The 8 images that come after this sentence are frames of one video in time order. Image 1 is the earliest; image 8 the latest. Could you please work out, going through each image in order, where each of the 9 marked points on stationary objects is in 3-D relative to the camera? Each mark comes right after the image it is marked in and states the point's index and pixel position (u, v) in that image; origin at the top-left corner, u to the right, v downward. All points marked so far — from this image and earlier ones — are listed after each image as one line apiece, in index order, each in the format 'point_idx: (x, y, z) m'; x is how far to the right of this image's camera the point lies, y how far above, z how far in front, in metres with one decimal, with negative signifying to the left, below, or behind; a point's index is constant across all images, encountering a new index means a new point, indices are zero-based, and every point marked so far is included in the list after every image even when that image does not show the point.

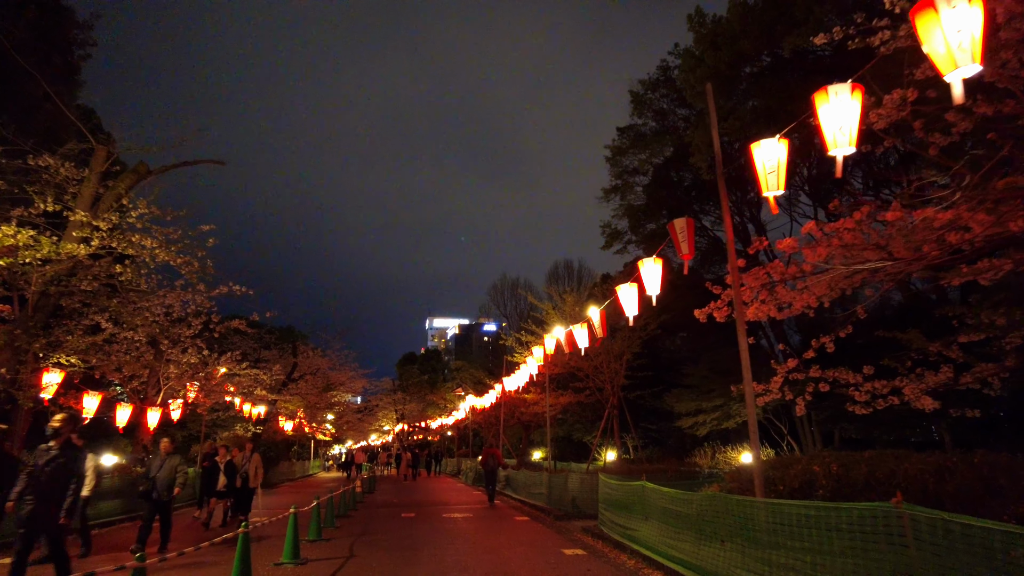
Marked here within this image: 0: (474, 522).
0: (-1.0, -5.8, +15.2) m
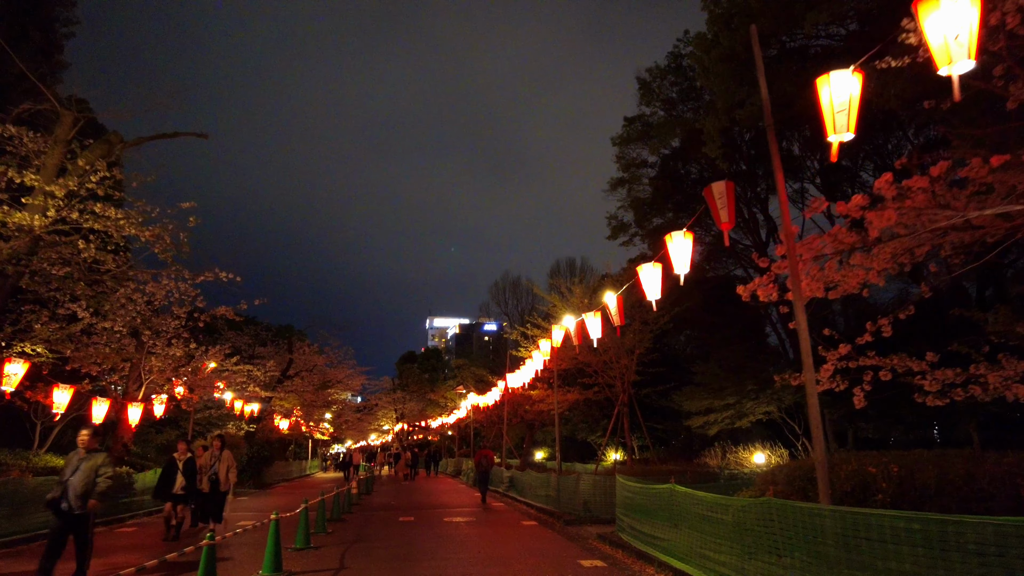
0: (-0.8, -5.5, +14.1) m
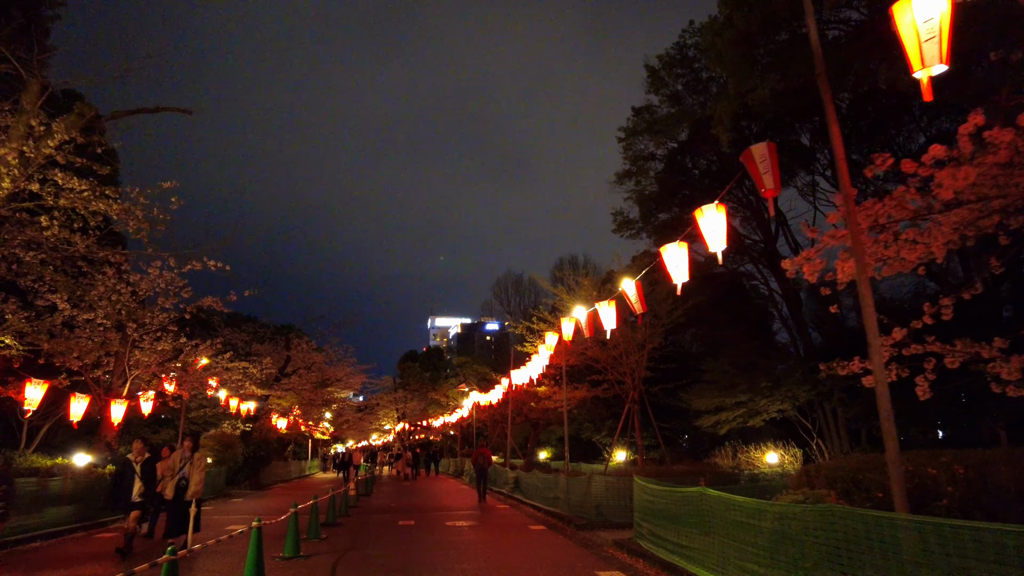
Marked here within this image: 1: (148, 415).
0: (-0.7, -5.2, +13.1) m
1: (-10.2, -3.5, +17.3) m
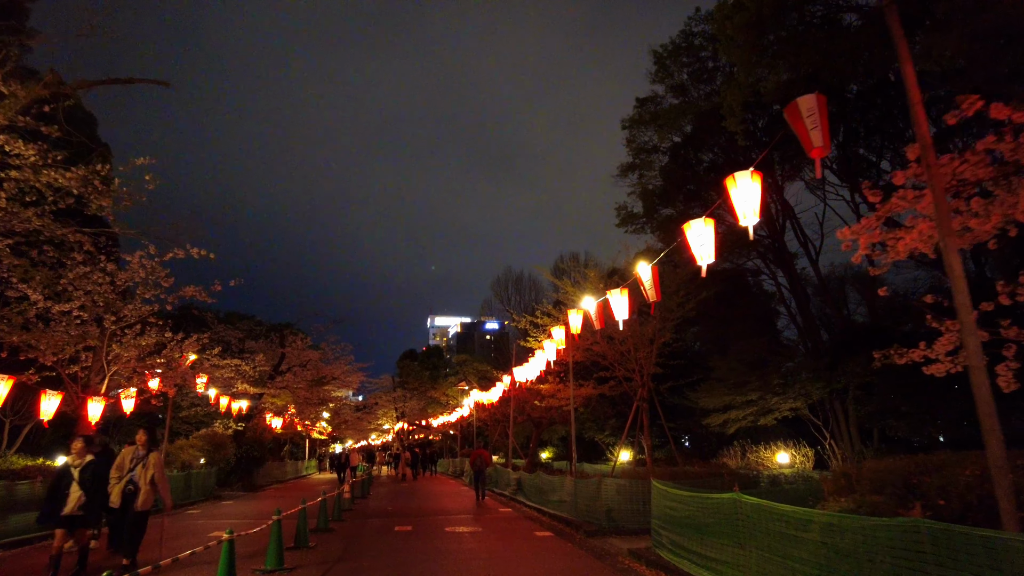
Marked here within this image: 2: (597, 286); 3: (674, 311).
0: (-0.6, -5.0, +12.2) m
1: (-10.1, -3.3, +16.3) m
2: (+2.7, 0.0, +19.5) m
3: (+5.0, -0.7, +19.0) m
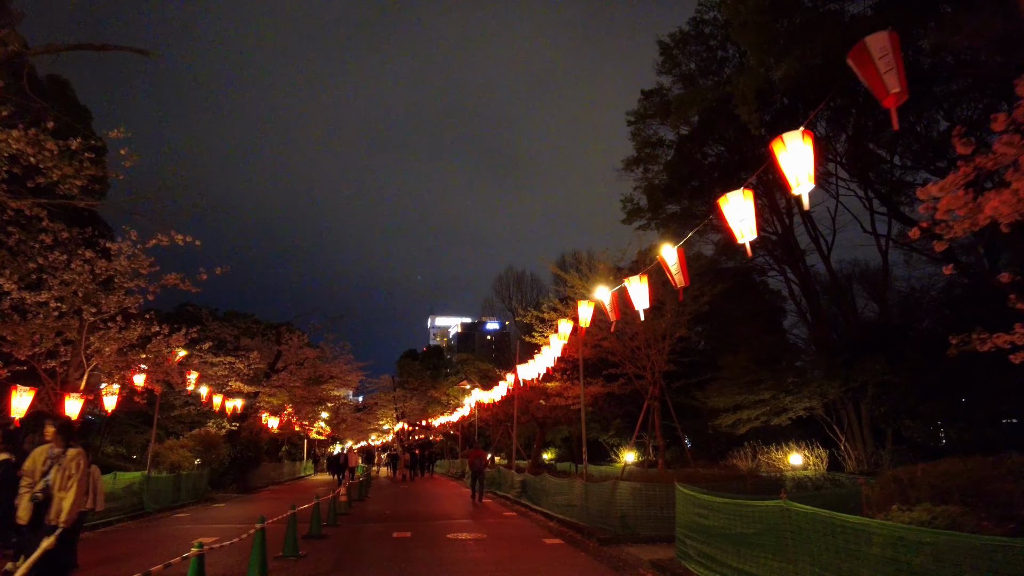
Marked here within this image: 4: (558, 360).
0: (-0.4, -4.8, +11.2) m
1: (-9.9, -3.0, +15.4) m
2: (+2.8, +0.3, +18.6) m
3: (+5.1, -0.5, +18.1) m
4: (+1.4, -2.1, +18.4) m
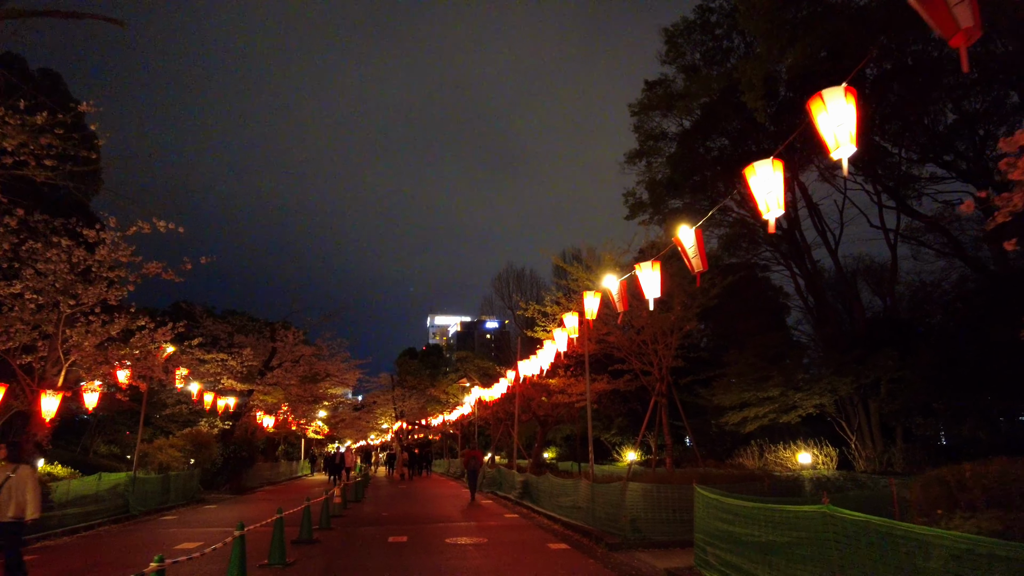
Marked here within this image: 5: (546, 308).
0: (-0.4, -4.6, +10.5) m
1: (-9.9, -2.8, +14.7) m
2: (+2.9, +0.5, +17.9) m
3: (+5.2, -0.3, +17.4) m
4: (+1.4, -1.9, +17.7) m
5: (+1.1, -0.6, +20.0) m
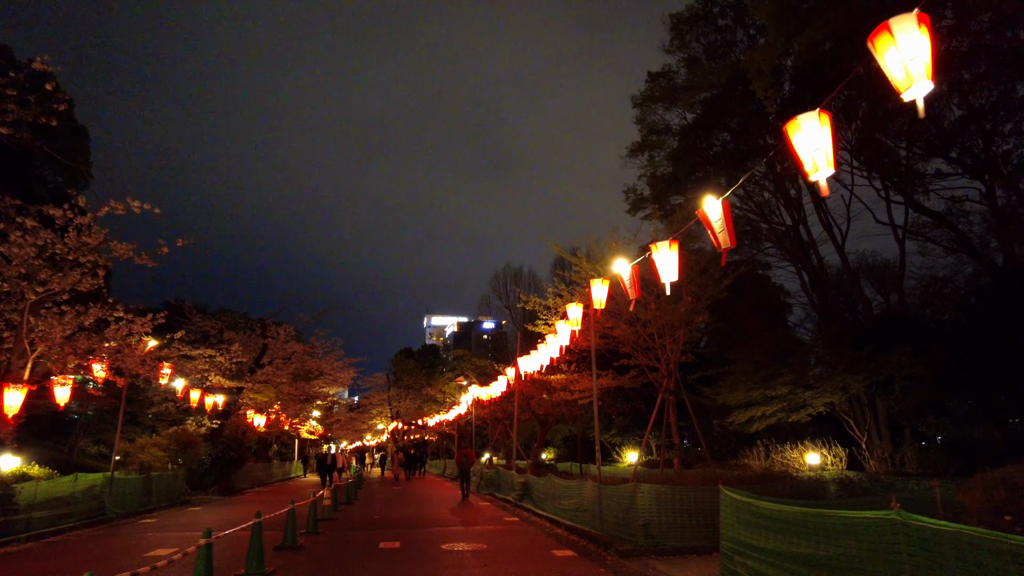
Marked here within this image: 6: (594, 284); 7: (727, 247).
0: (-0.4, -4.3, +9.6) m
1: (-9.9, -2.6, +13.7) m
2: (+2.9, +0.7, +17.0) m
3: (+5.2, -0.1, +16.6) m
4: (+1.4, -1.7, +16.8) m
5: (+1.1, -0.4, +19.1) m
6: (+1.7, 0.0, +12.9) m
7: (+2.7, +0.5, +7.7) m
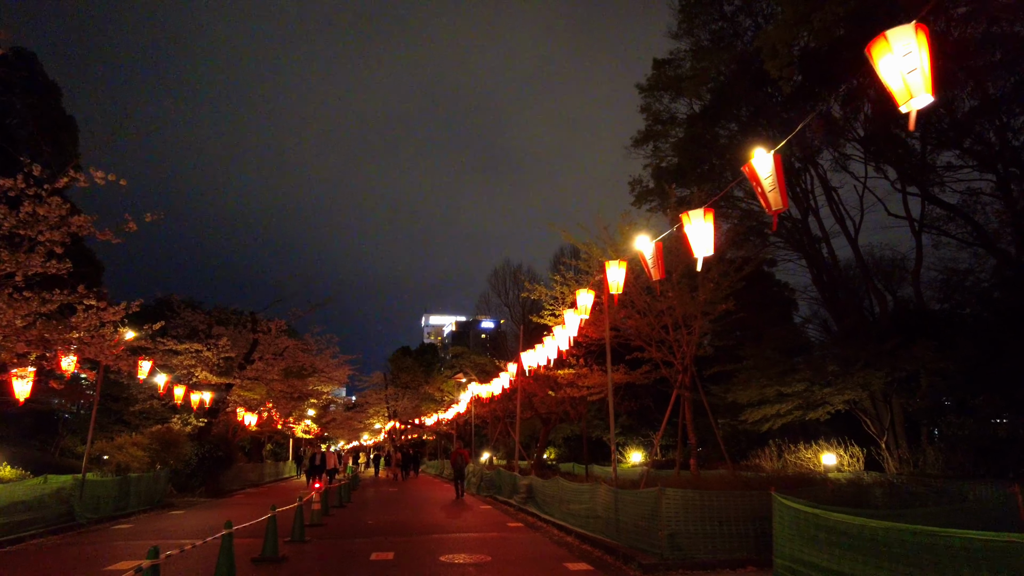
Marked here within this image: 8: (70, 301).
0: (-0.2, -4.0, +8.5) m
1: (-9.8, -2.2, +12.5) m
2: (+3.0, +1.0, +15.8) m
3: (+5.3, +0.2, +15.4) m
4: (+1.5, -1.4, +15.7) m
5: (+1.2, -0.1, +17.9) m
6: (+1.8, +0.3, +11.7) m
7: (+2.8, +0.8, +6.6) m
8: (-8.9, -0.2, +12.4) m
